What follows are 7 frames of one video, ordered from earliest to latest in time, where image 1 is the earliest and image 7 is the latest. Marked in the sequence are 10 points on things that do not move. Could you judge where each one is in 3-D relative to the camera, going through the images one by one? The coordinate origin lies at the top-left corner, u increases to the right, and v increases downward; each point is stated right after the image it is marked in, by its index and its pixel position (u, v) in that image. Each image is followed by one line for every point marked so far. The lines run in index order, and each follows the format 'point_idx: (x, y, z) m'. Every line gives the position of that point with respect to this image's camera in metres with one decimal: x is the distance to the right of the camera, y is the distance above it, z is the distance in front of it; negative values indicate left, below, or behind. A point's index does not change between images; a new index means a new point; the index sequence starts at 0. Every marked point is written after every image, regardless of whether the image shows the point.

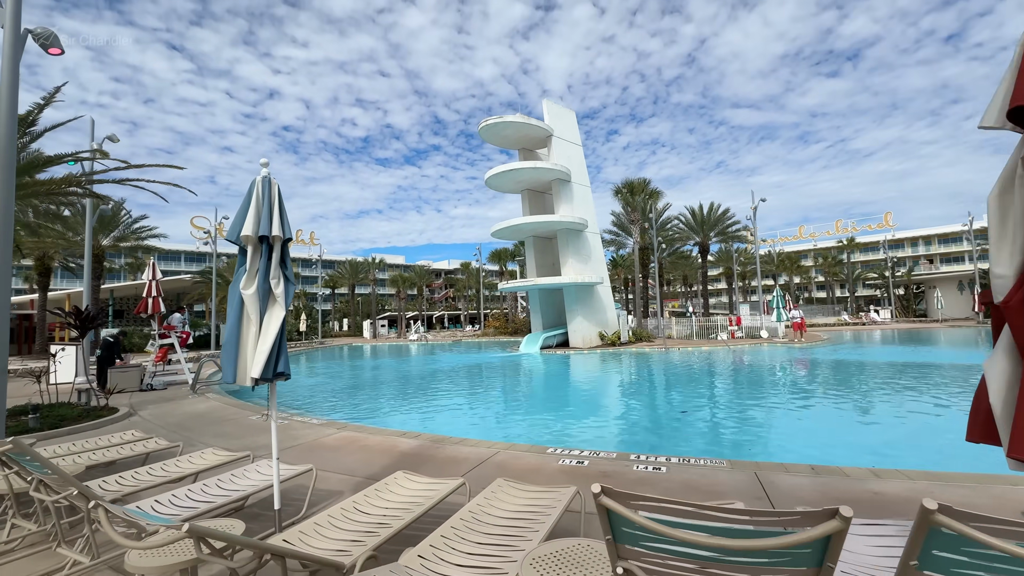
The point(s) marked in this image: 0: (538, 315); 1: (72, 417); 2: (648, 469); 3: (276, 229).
0: (+1.3, -1.2, +19.3) m
1: (-5.6, -1.7, +5.8) m
2: (+1.1, -1.4, +3.5) m
3: (-1.2, +0.3, +2.4) m
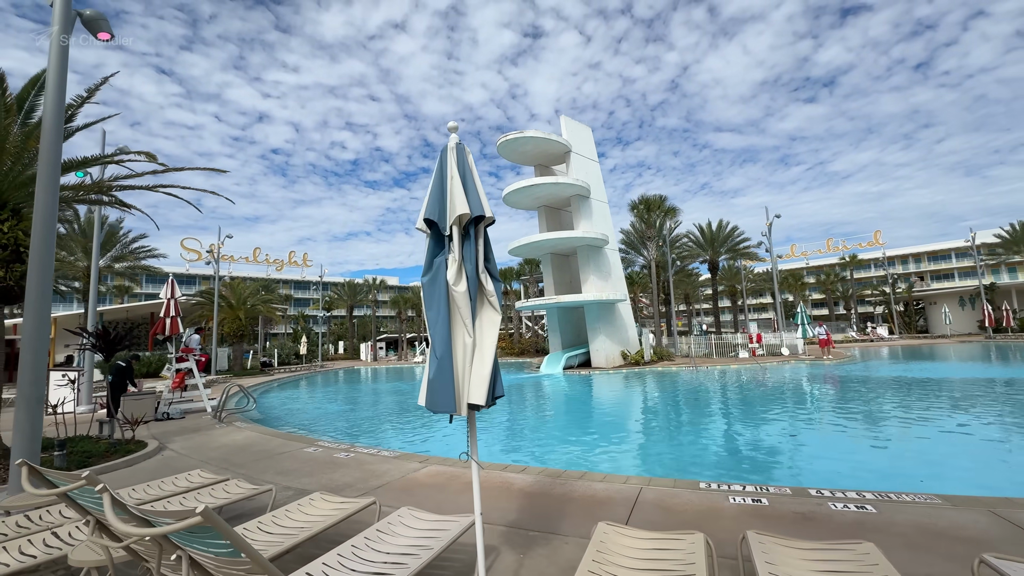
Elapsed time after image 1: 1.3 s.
0: (+2.0, -2.0, +18.7) m
1: (-4.6, -1.9, +5.0) m
2: (+2.2, -1.4, +2.9) m
3: (-0.1, +0.3, +1.8) m
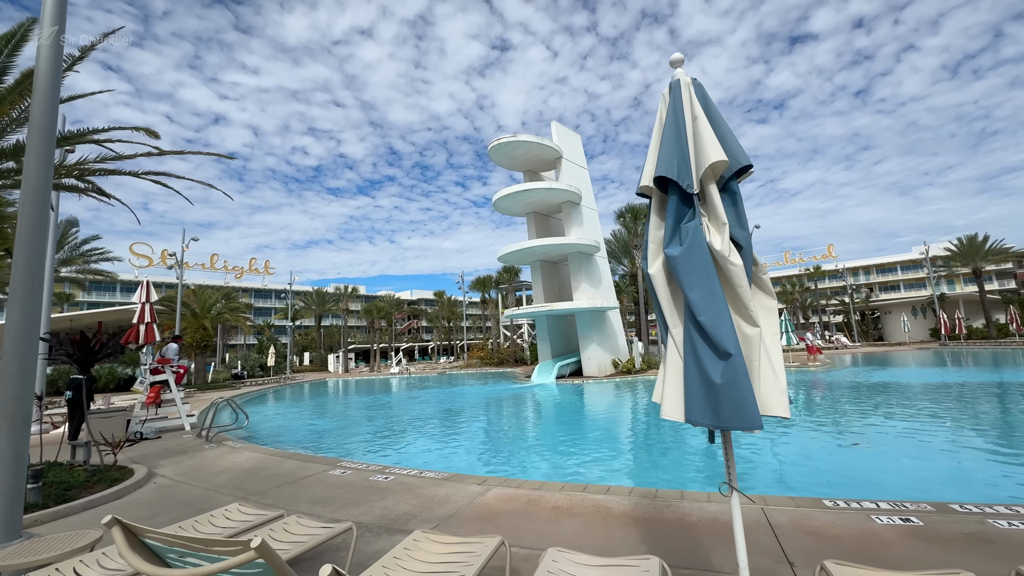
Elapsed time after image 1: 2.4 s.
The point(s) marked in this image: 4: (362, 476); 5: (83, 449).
0: (+1.5, -2.3, +18.4) m
1: (-4.0, -1.8, +4.2) m
2: (+2.9, -1.4, +2.6) m
3: (+0.7, +0.4, +1.4) m
4: (-1.4, -1.8, +4.4) m
5: (-4.7, -1.8, +4.9) m
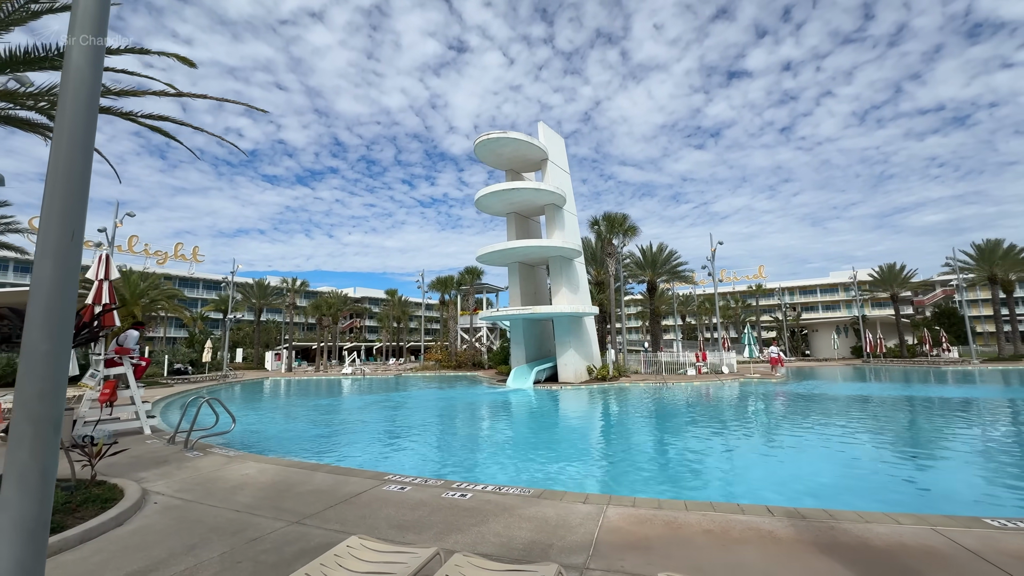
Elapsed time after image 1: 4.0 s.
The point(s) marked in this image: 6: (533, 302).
0: (+0.4, -2.4, +18.0) m
1: (-3.2, -1.6, +3.2) m
2: (+3.9, -1.5, +2.5) m
3: (+2.0, +0.5, +1.1) m
4: (-0.7, -1.7, +3.7) m
5: (-4.0, -1.5, +3.9) m
6: (+0.9, -0.6, +18.2) m
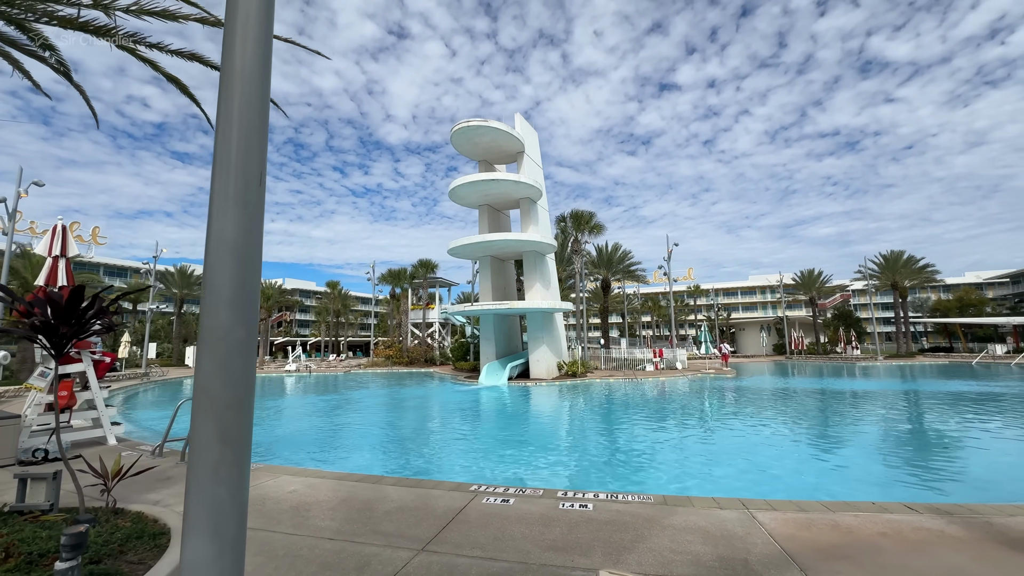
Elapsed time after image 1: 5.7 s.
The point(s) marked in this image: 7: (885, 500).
0: (-0.9, -2.2, +17.5) m
1: (-2.2, -1.4, +2.4) m
2: (+4.9, -1.5, +2.8) m
3: (+3.3, +0.5, +1.1) m
4: (+0.2, -1.6, +3.3) m
5: (-3.1, -1.3, +2.9) m
6: (-0.4, -0.4, +17.8) m
7: (+6.0, -3.3, +7.2) m
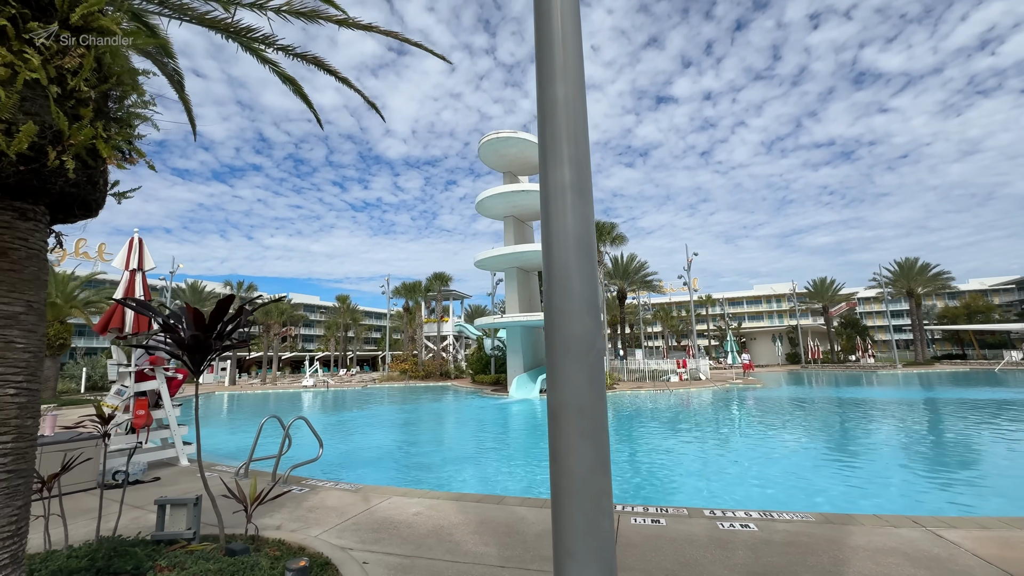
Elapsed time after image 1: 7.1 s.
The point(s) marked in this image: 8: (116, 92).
0: (+0.1, -2.6, +17.3) m
1: (-1.1, -1.4, +2.2) m
2: (+6.0, -1.4, +2.6) m
3: (+4.3, +0.5, +1.0) m
4: (+1.3, -1.6, +3.1) m
5: (-2.0, -1.4, +2.7) m
6: (+0.7, -0.8, +17.7) m
7: (+7.0, -3.4, +7.0) m
8: (-1.8, +0.9, +2.1) m
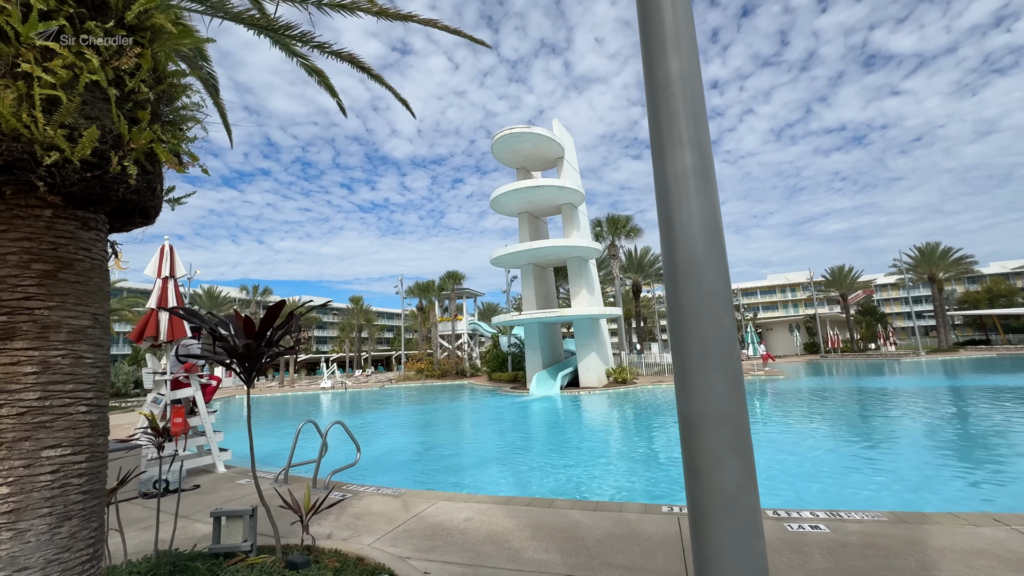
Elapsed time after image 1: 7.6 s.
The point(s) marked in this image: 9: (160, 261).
0: (+0.8, -2.5, +17.2) m
1: (-0.7, -1.5, +2.1) m
2: (+6.4, -1.3, +2.4) m
3: (+4.6, +0.6, +0.8) m
4: (+1.7, -1.6, +3.0) m
5: (-1.6, -1.4, +2.7) m
6: (+1.3, -0.7, +17.6) m
7: (+7.6, -3.2, +6.7) m
8: (-1.5, +0.9, +2.0) m
9: (-4.2, +0.3, +5.2) m
